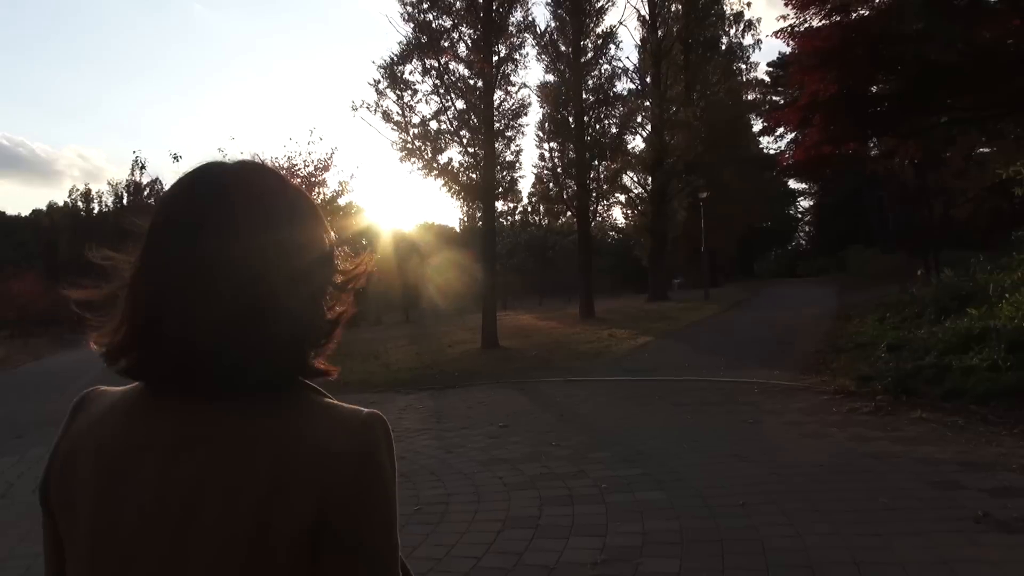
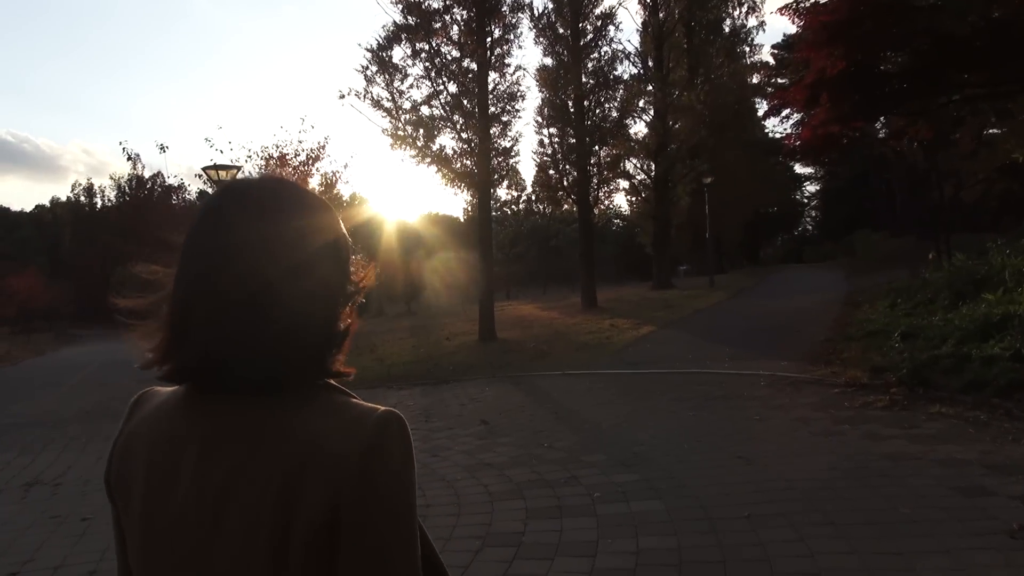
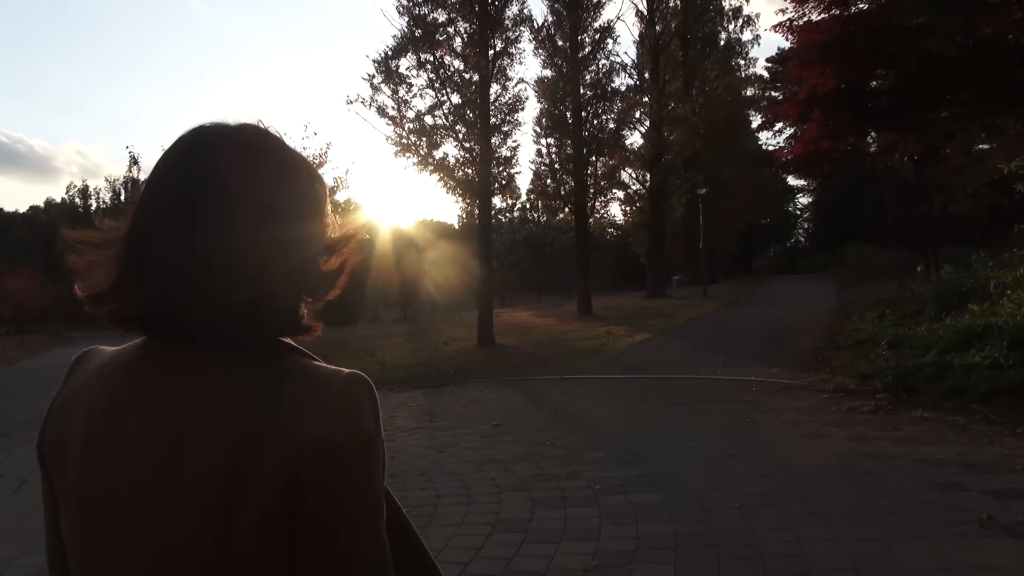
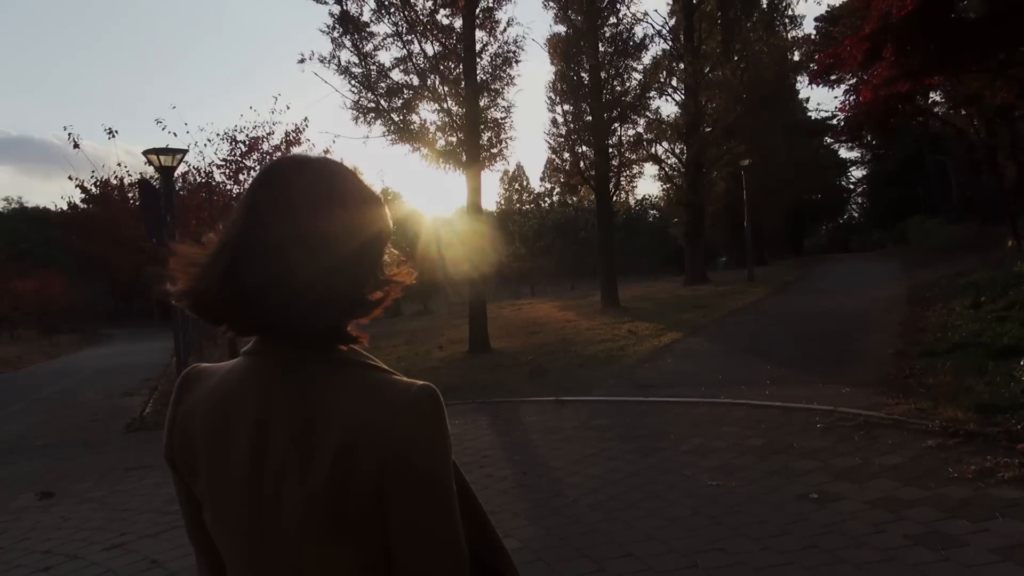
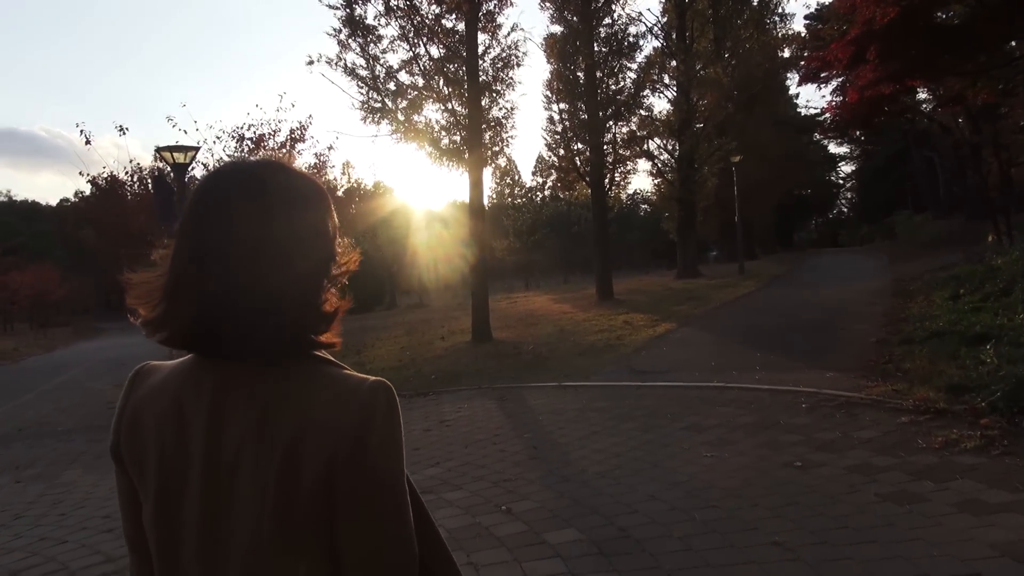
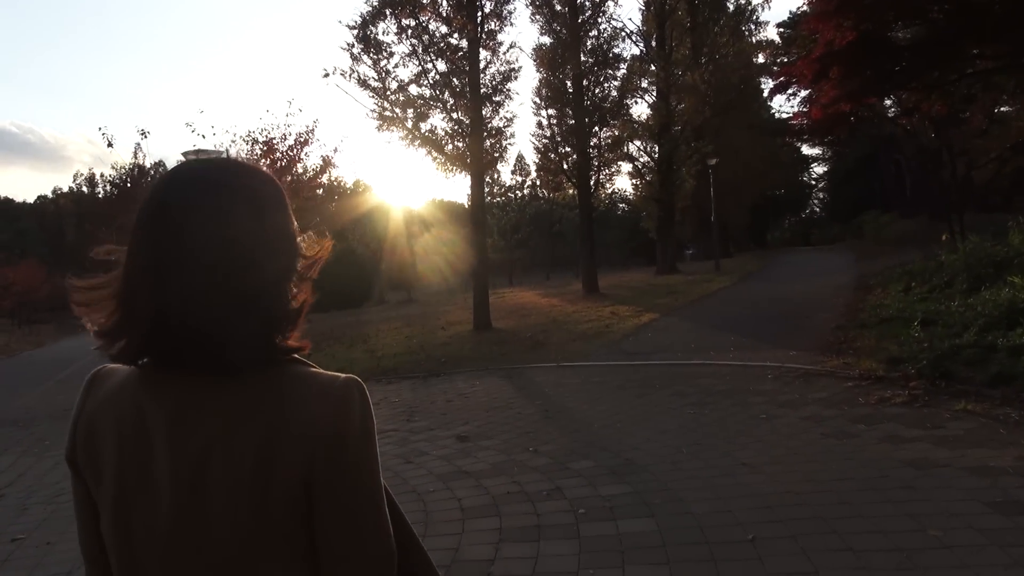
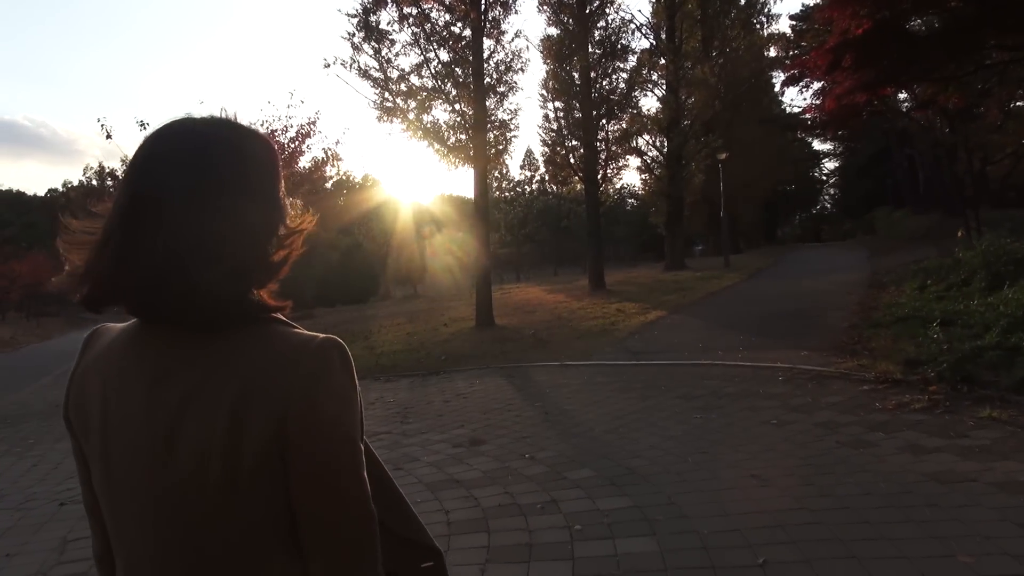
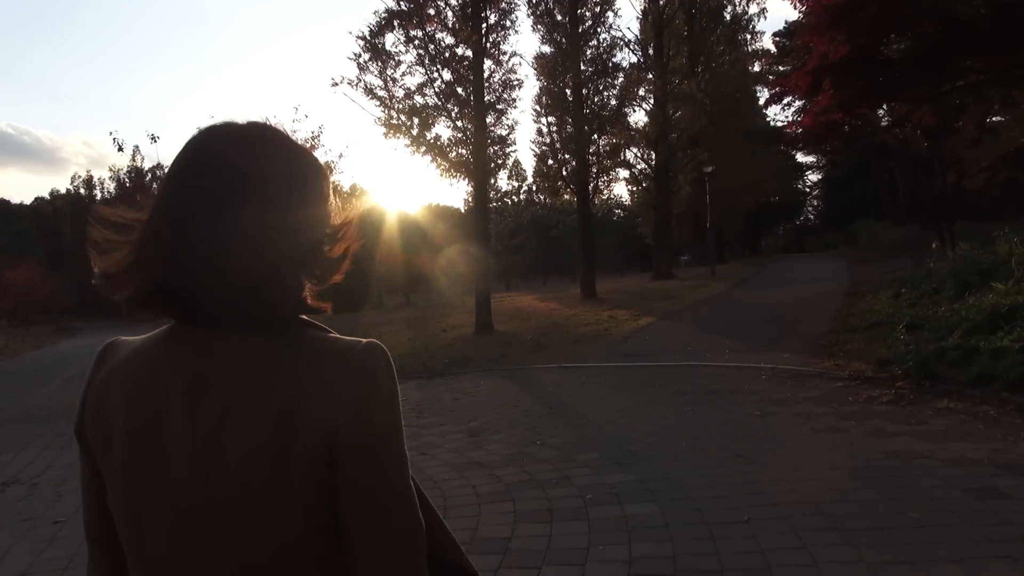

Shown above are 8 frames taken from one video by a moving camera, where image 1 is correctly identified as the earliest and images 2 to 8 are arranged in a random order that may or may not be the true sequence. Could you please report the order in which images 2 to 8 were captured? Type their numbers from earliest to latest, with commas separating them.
3, 2, 8, 6, 7, 5, 4
